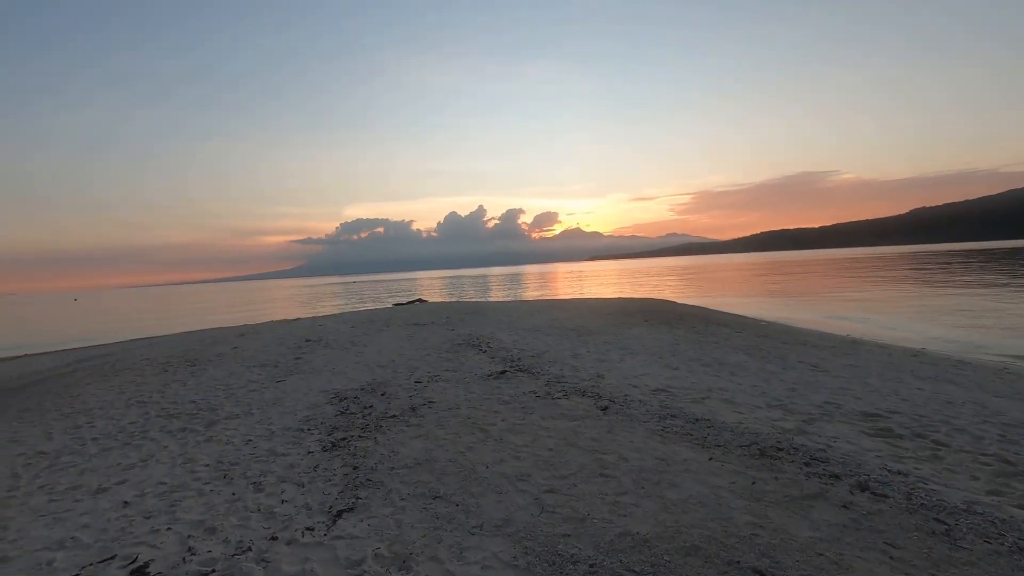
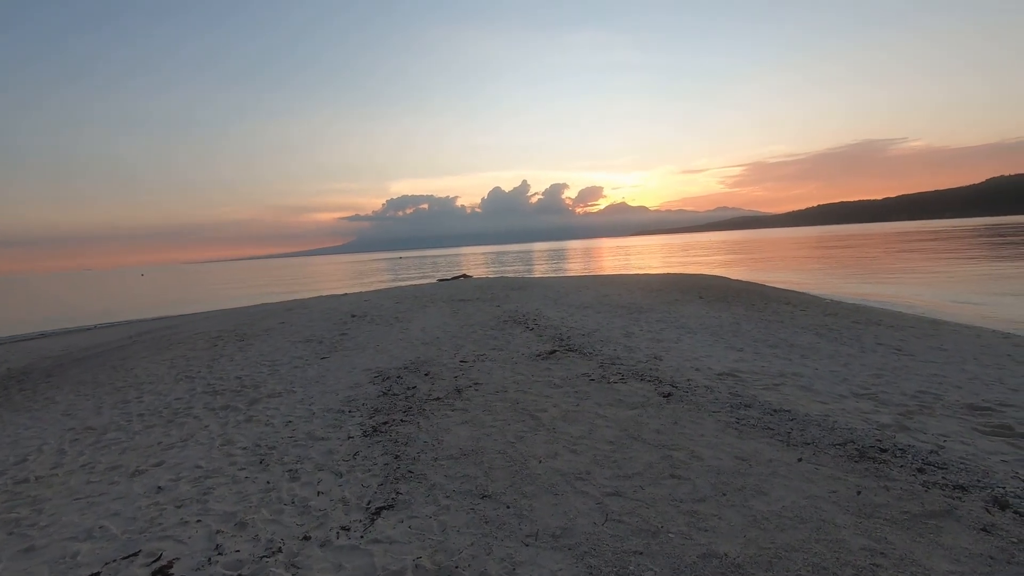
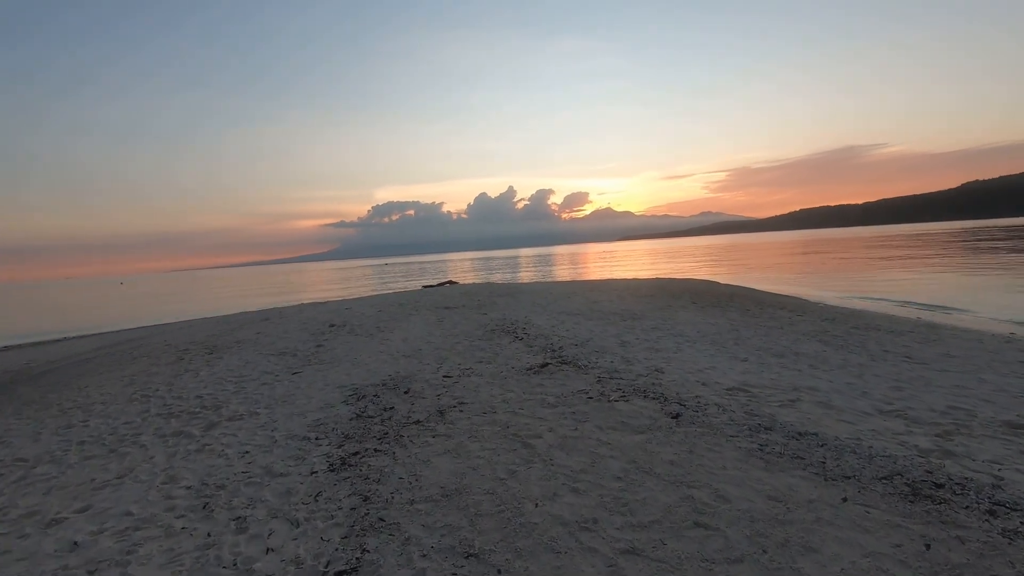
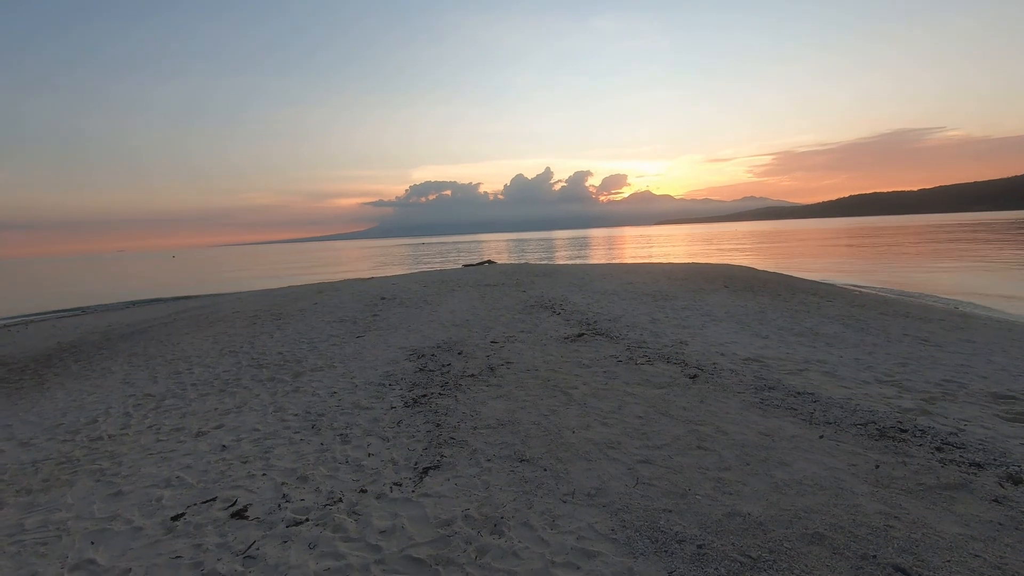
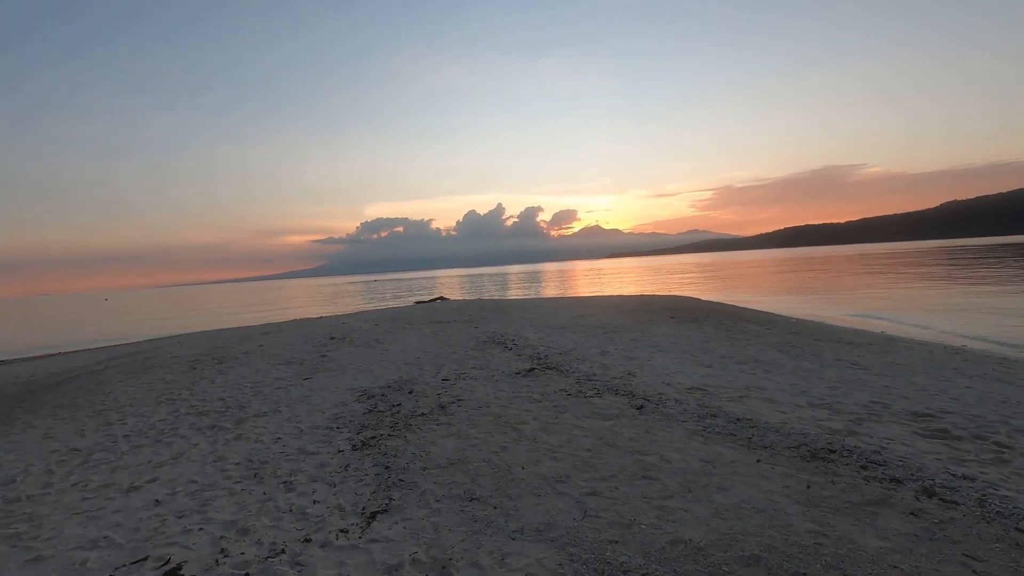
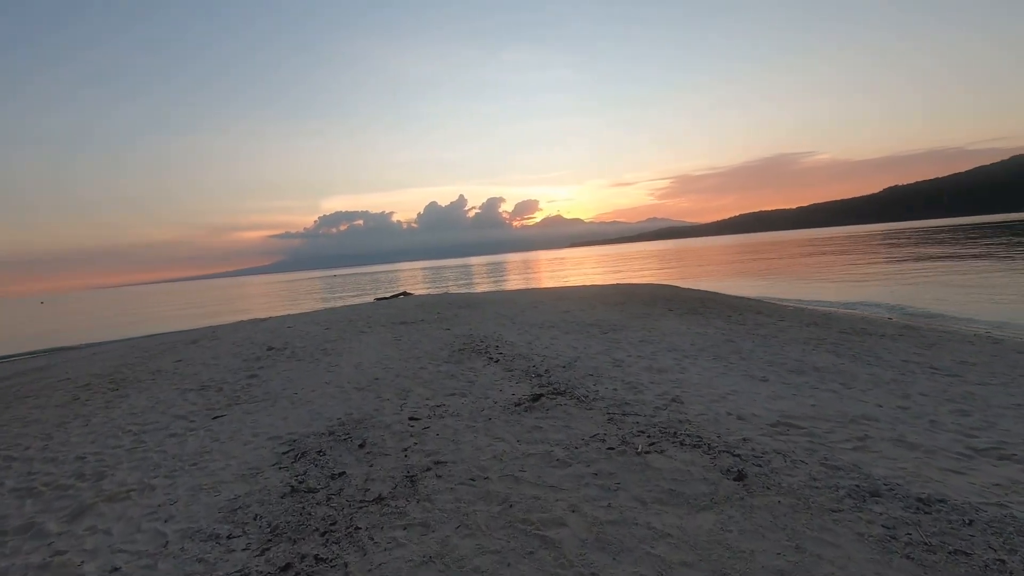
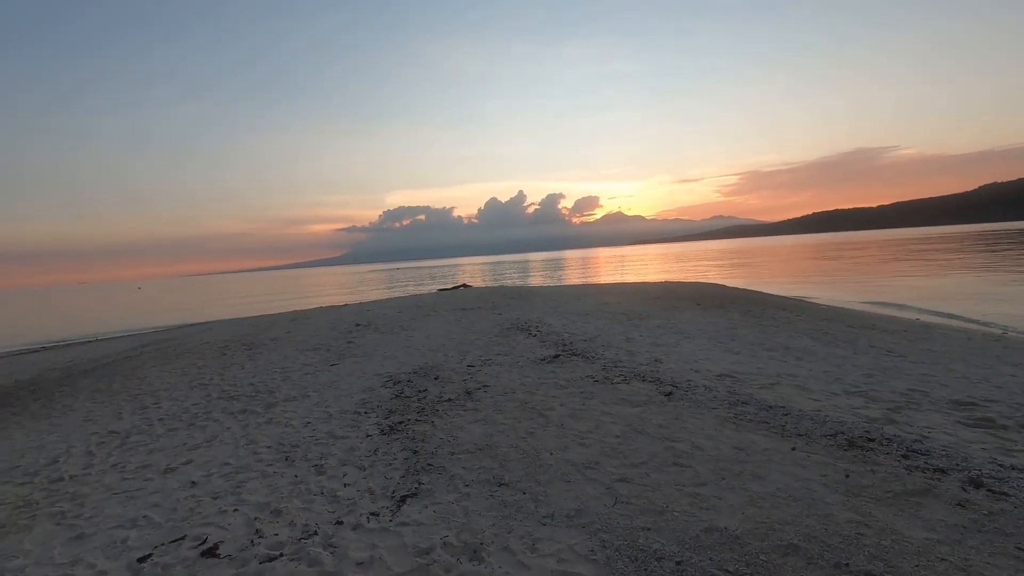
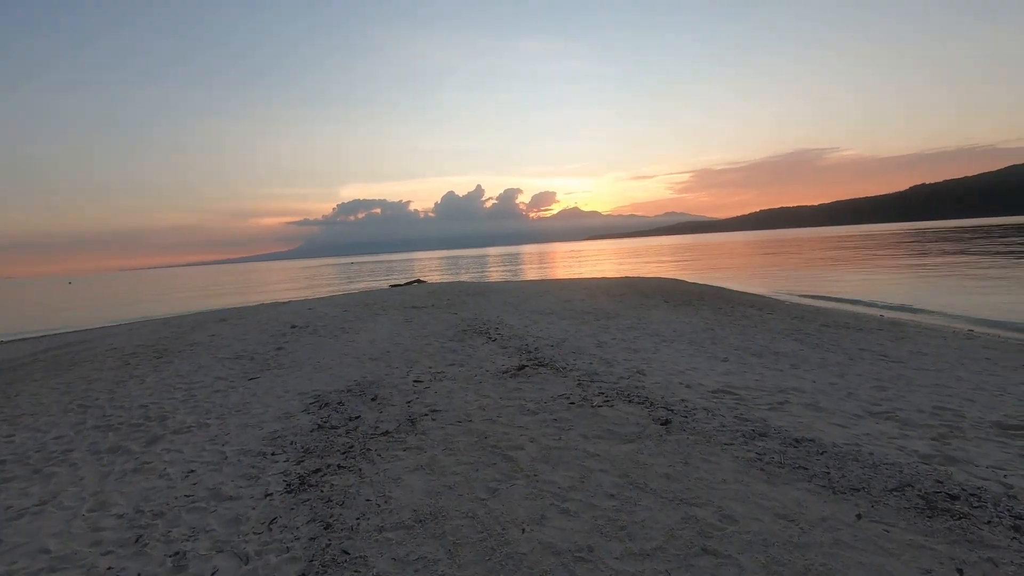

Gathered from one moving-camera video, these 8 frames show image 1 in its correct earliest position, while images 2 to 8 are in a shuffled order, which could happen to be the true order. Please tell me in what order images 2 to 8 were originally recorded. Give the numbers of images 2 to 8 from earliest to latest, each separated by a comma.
5, 7, 4, 2, 3, 8, 6
